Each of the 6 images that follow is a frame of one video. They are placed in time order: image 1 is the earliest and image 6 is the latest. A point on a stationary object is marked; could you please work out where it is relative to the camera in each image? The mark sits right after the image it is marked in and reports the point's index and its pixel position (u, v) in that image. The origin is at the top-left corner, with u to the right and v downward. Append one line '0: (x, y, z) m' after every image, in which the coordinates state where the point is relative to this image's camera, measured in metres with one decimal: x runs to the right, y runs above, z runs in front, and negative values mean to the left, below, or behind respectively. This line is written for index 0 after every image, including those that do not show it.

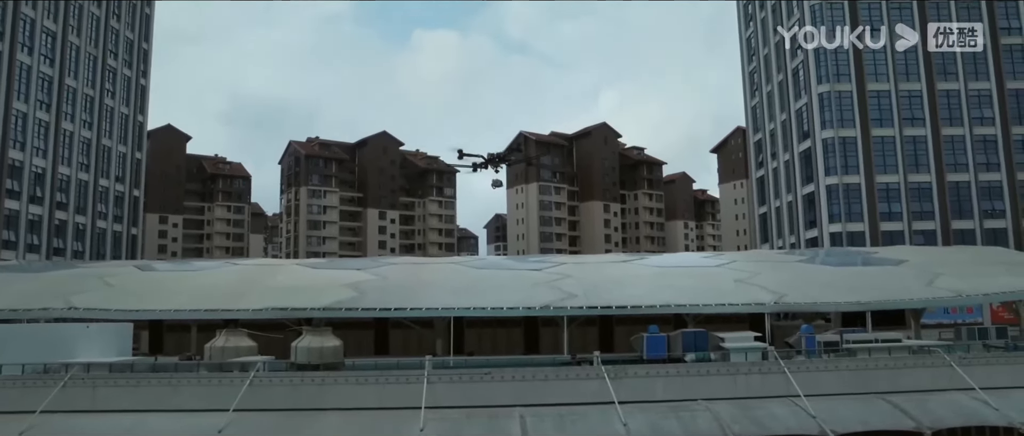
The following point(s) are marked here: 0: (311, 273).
0: (-3.9, -1.1, +13.9) m
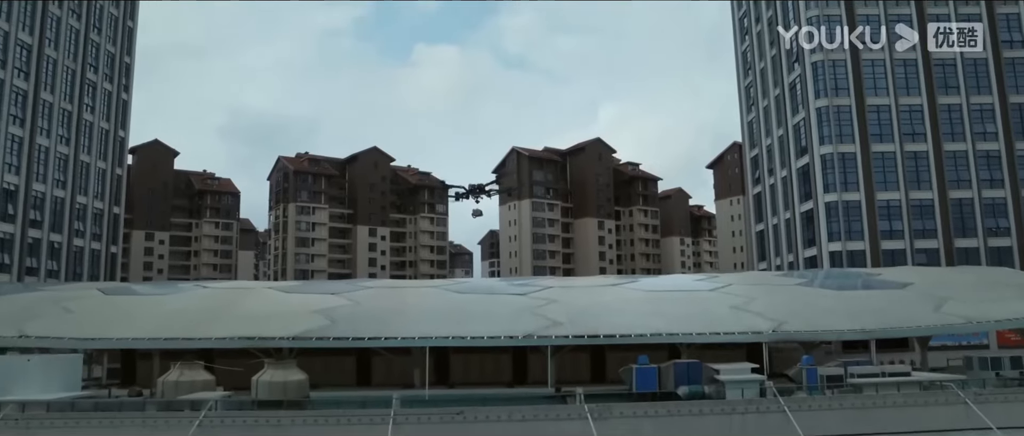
0: (-4.2, -1.5, +13.1) m
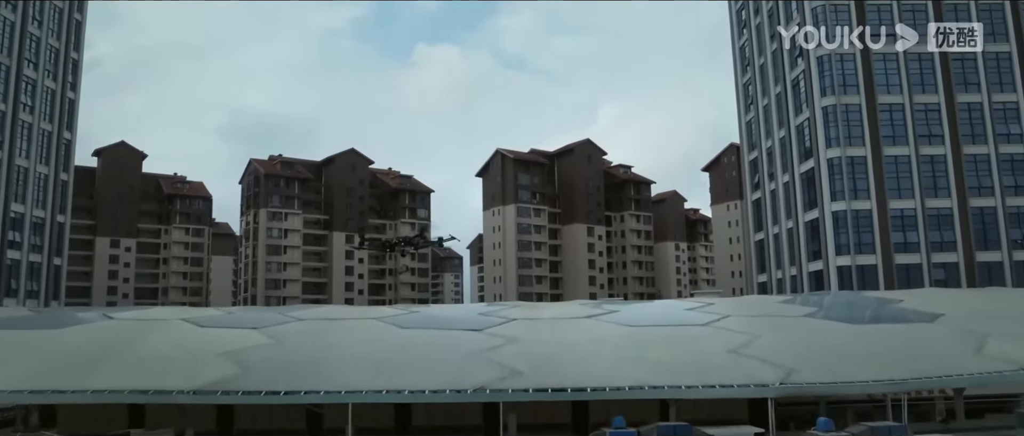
0: (-4.8, -1.8, +11.0) m
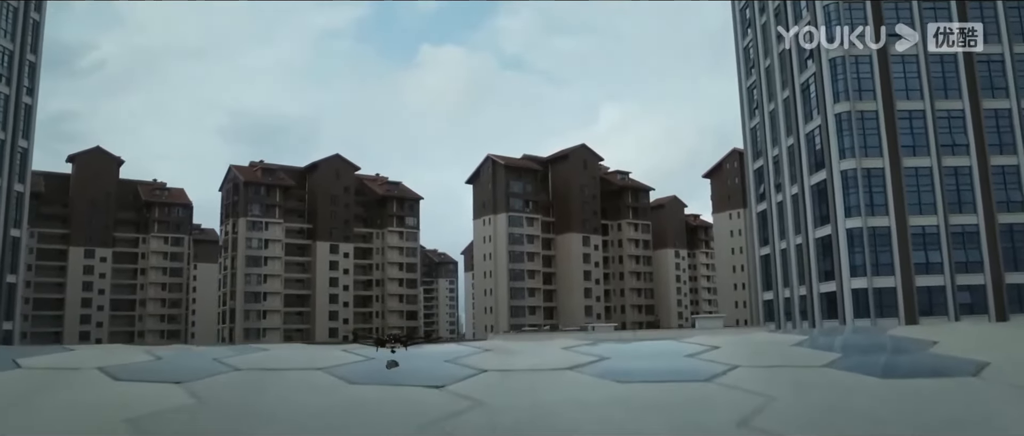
0: (-5.2, -2.2, +9.3) m
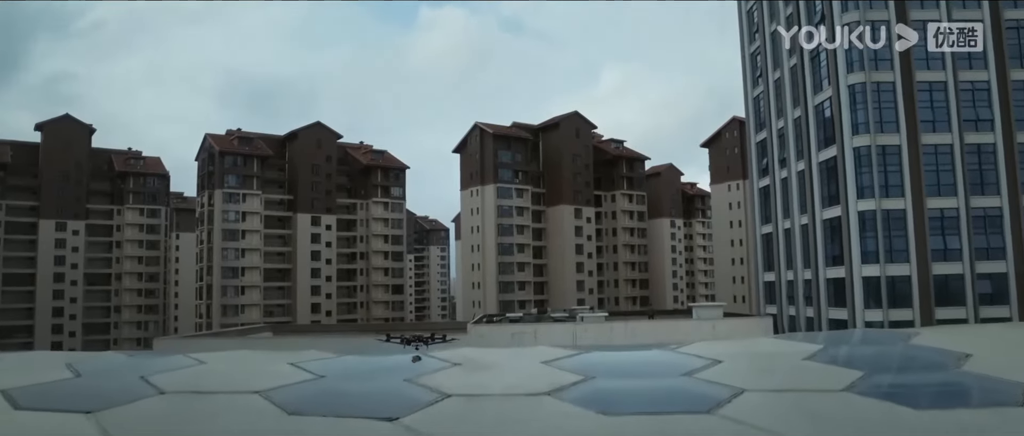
0: (-5.6, -2.3, +8.0) m
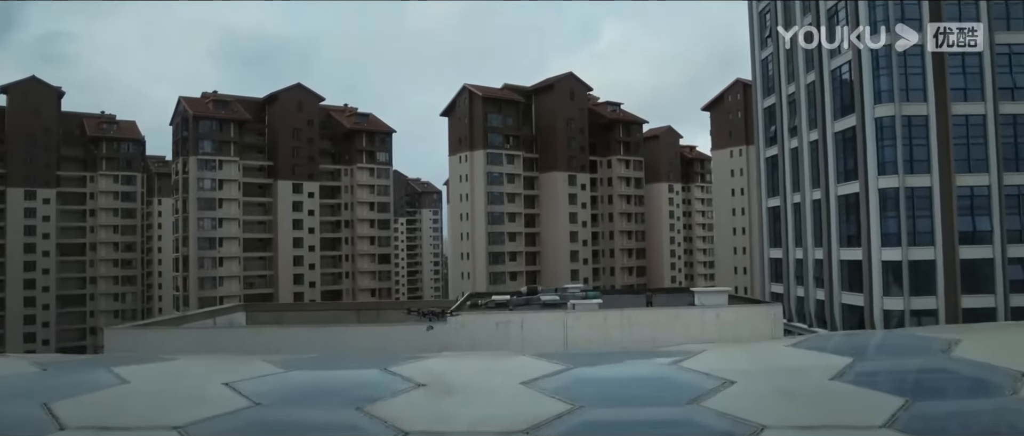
0: (-5.8, -2.3, +6.6) m
